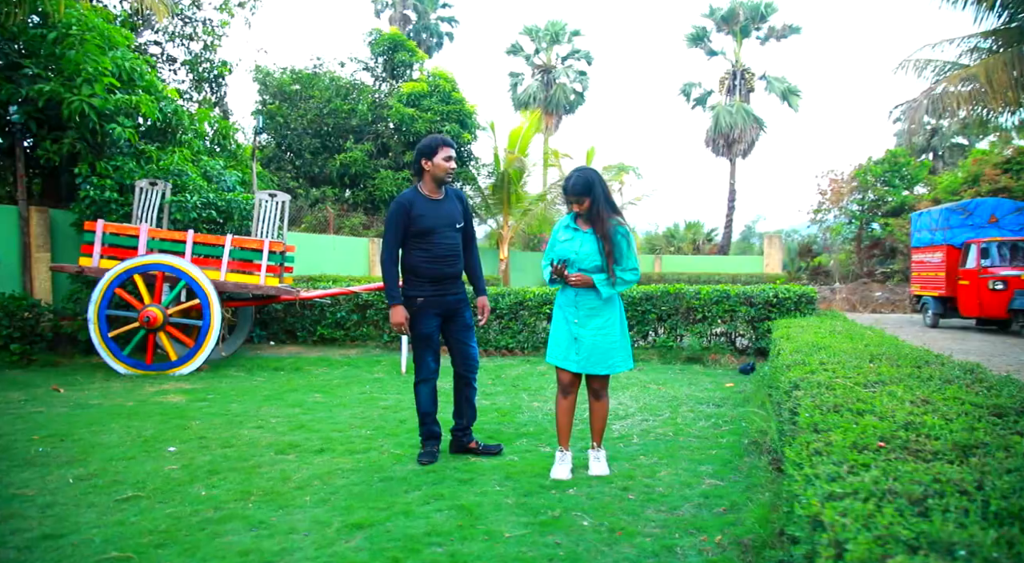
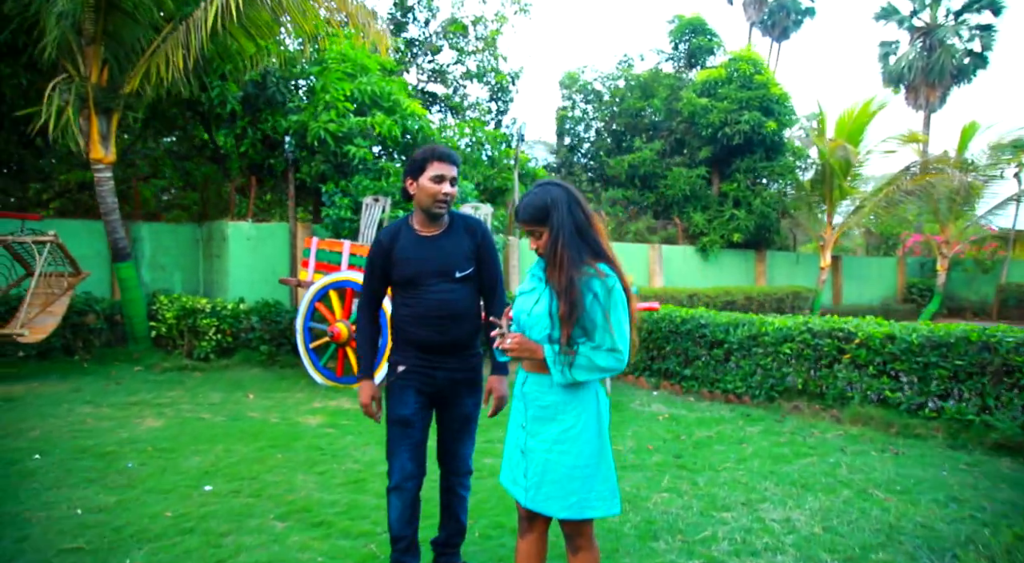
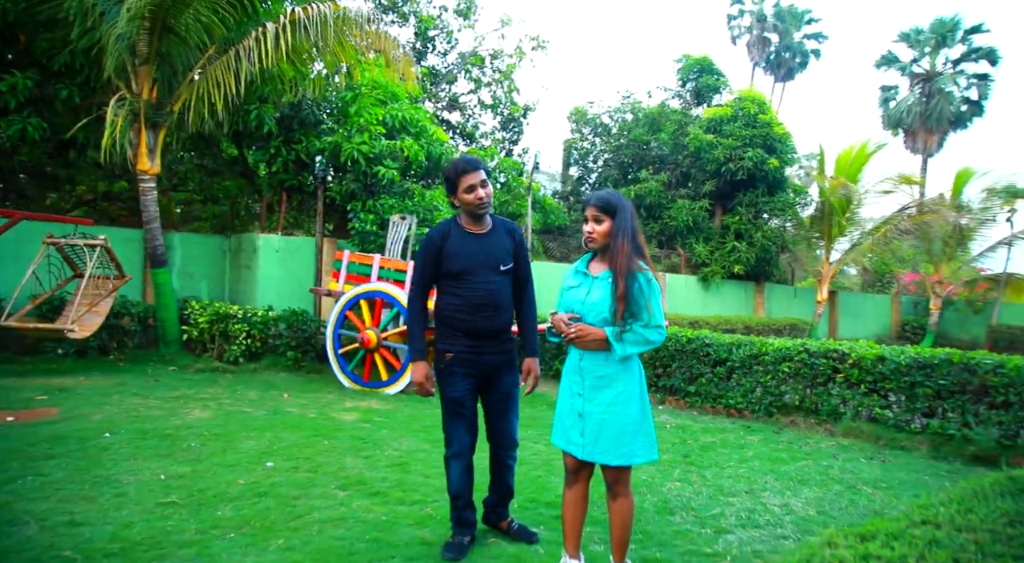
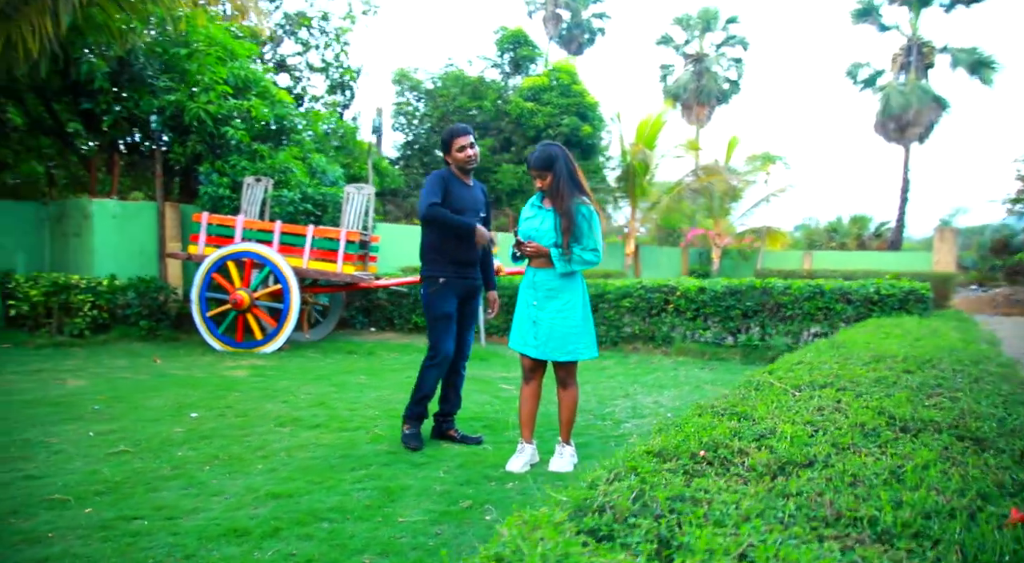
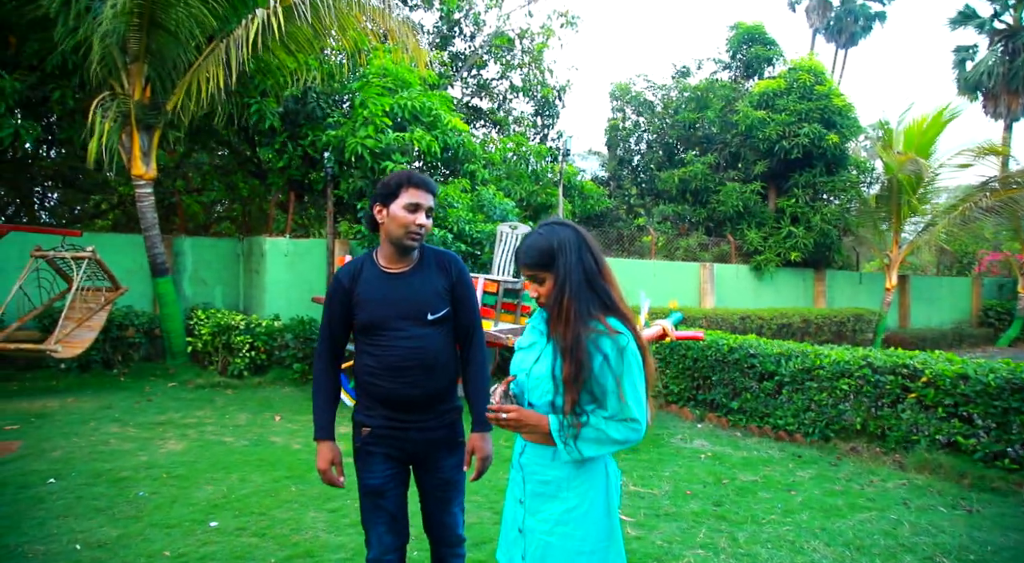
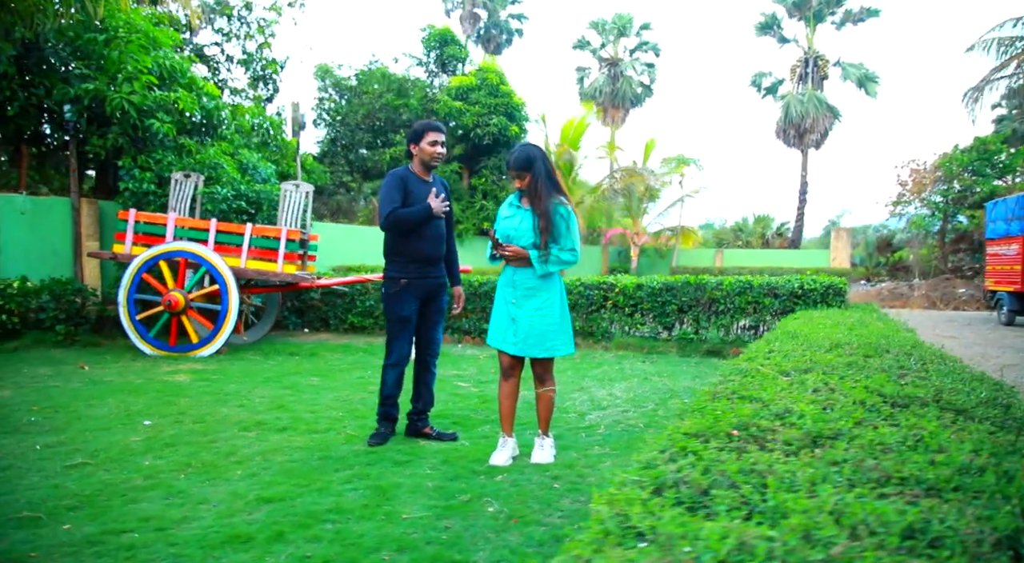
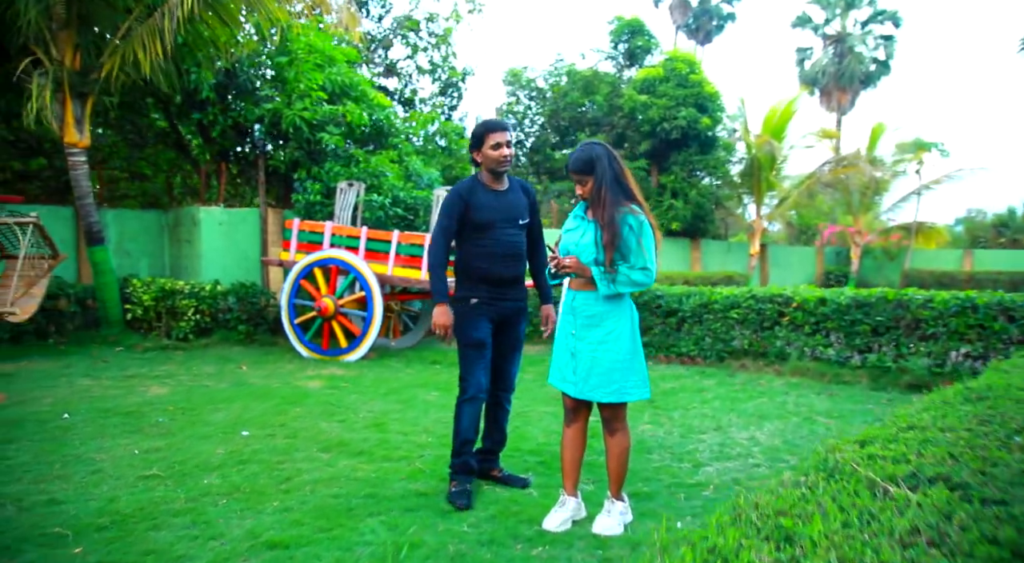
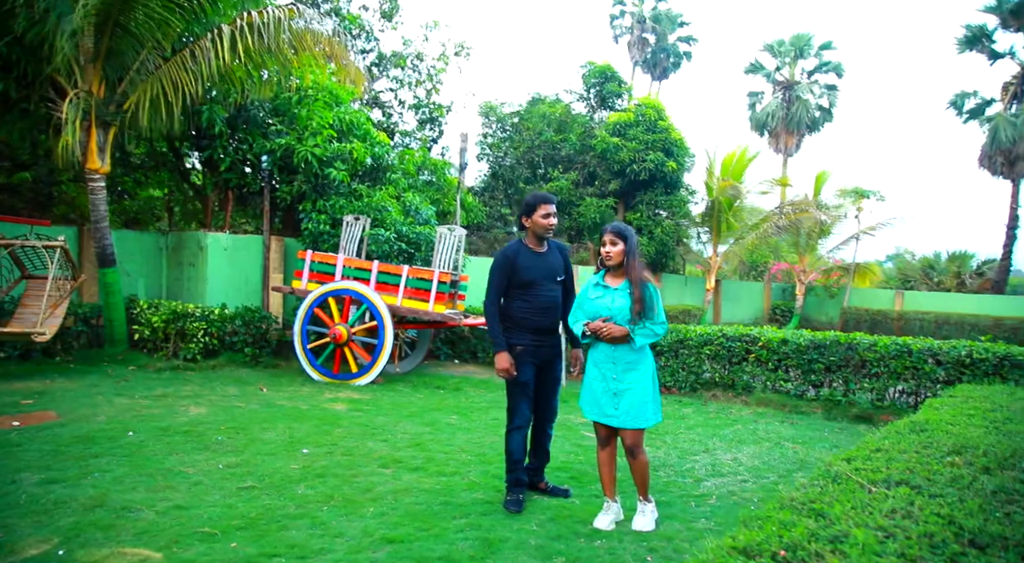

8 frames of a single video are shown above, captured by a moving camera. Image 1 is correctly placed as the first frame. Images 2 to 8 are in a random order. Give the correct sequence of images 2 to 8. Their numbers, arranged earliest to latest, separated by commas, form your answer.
6, 4, 7, 2, 5, 3, 8
